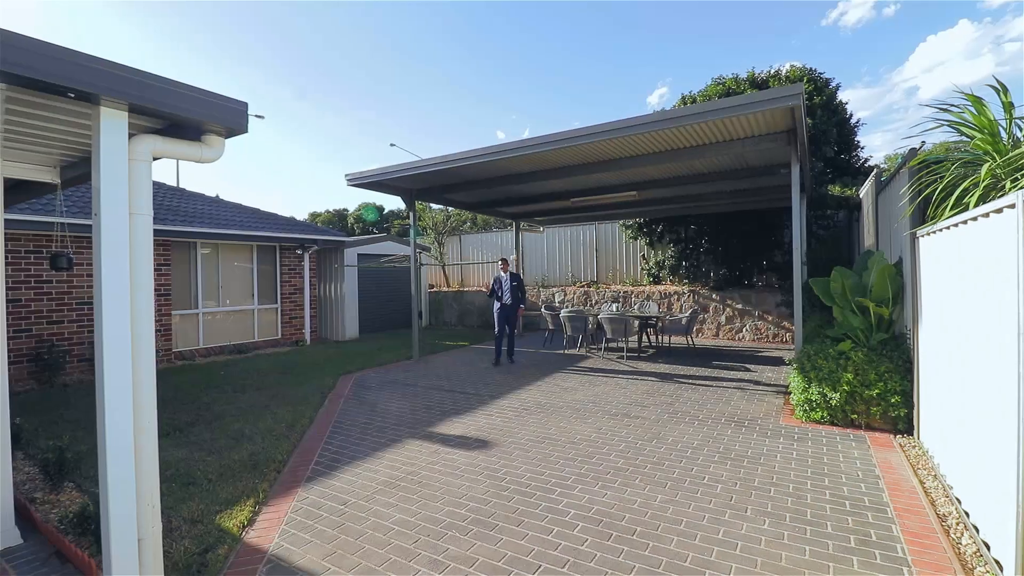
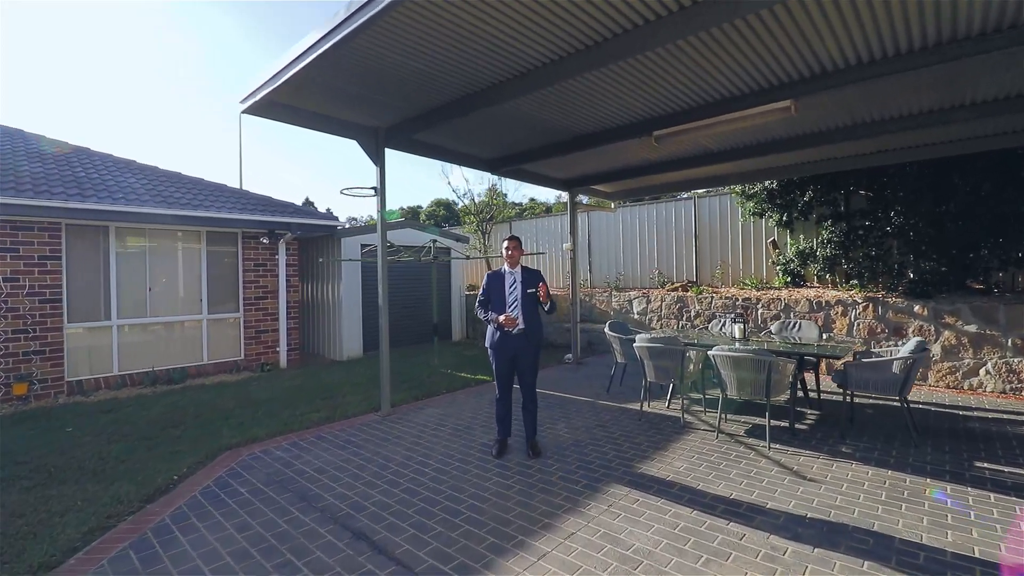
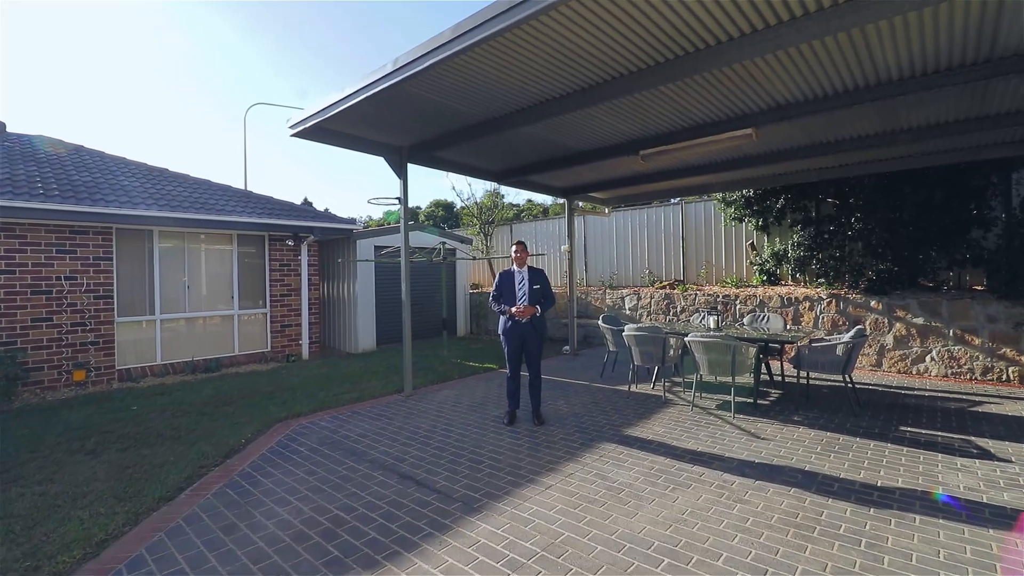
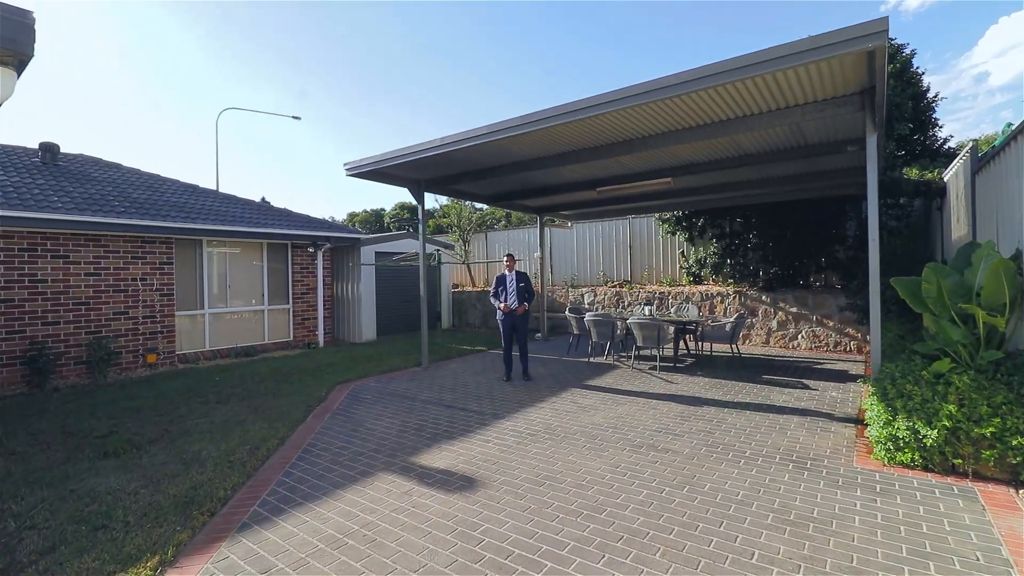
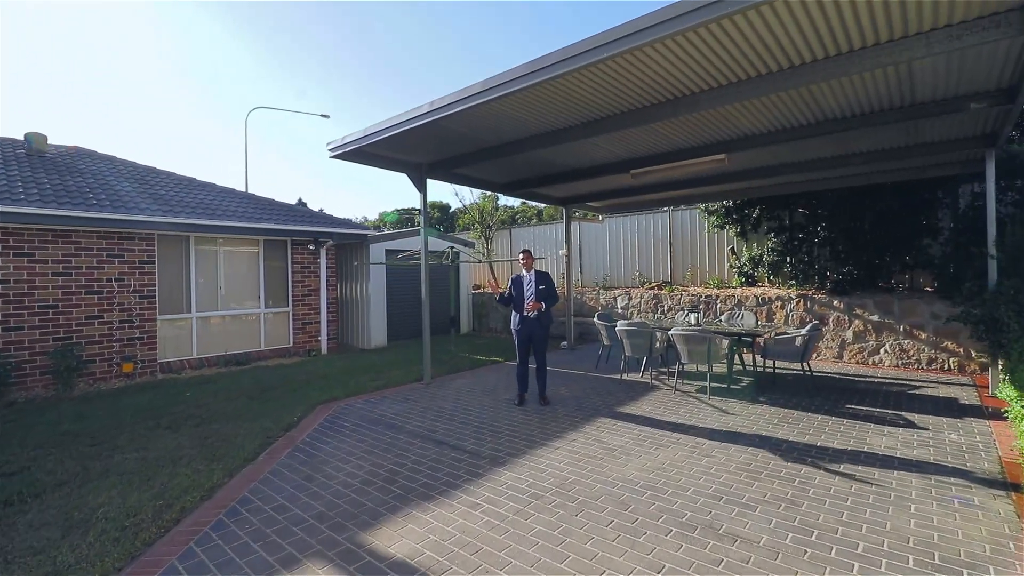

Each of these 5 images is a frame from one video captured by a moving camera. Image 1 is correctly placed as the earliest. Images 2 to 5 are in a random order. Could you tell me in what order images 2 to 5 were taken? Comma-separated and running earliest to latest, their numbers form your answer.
4, 5, 3, 2
